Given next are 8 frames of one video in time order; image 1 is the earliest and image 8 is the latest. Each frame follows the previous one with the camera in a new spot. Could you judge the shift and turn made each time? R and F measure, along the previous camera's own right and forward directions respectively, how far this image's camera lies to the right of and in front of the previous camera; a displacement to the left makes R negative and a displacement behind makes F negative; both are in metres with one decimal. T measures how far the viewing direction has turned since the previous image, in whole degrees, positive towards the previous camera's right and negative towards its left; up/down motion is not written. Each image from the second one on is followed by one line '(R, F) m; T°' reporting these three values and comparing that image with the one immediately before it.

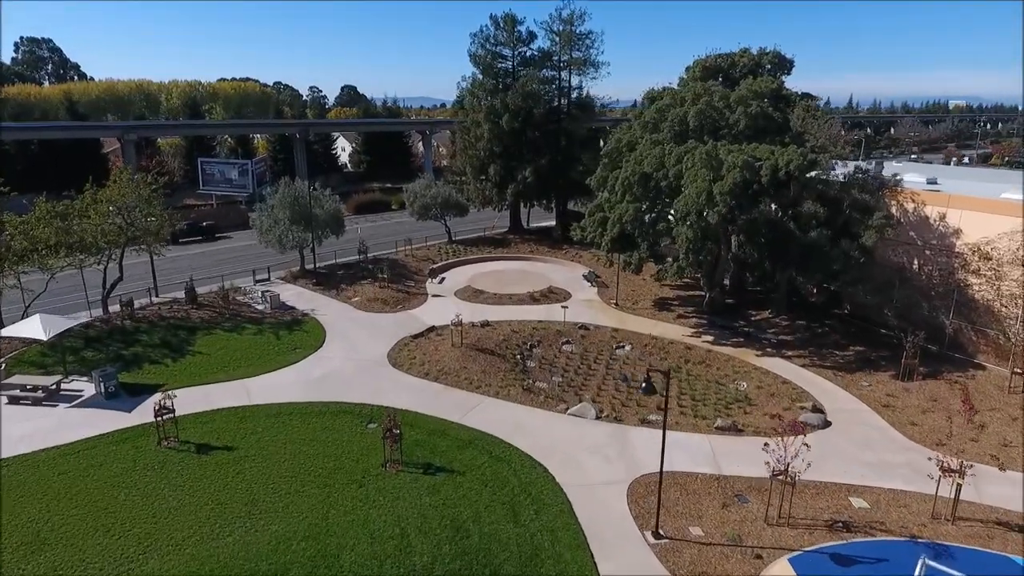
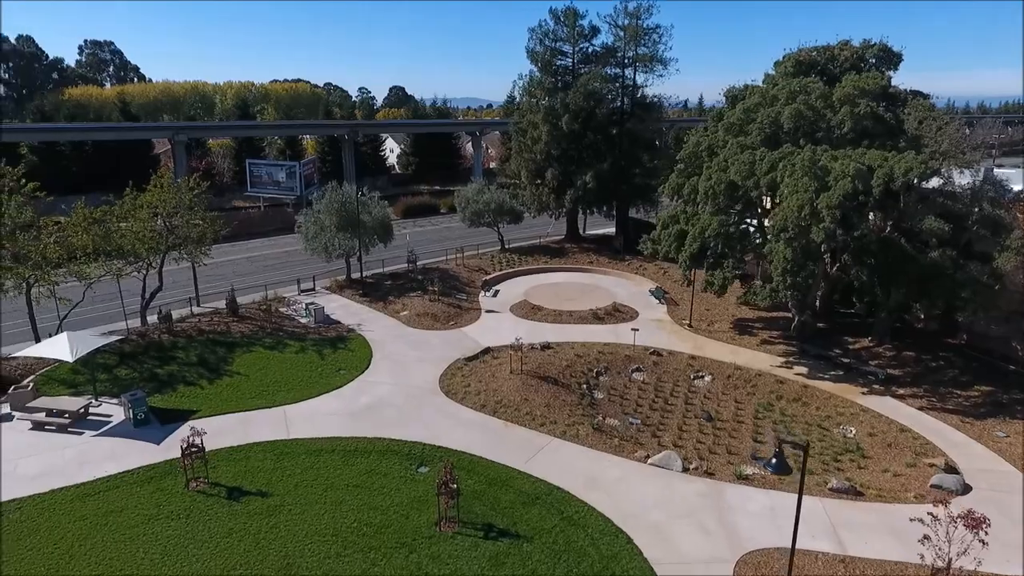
(-0.8, +2.4) m; -4°
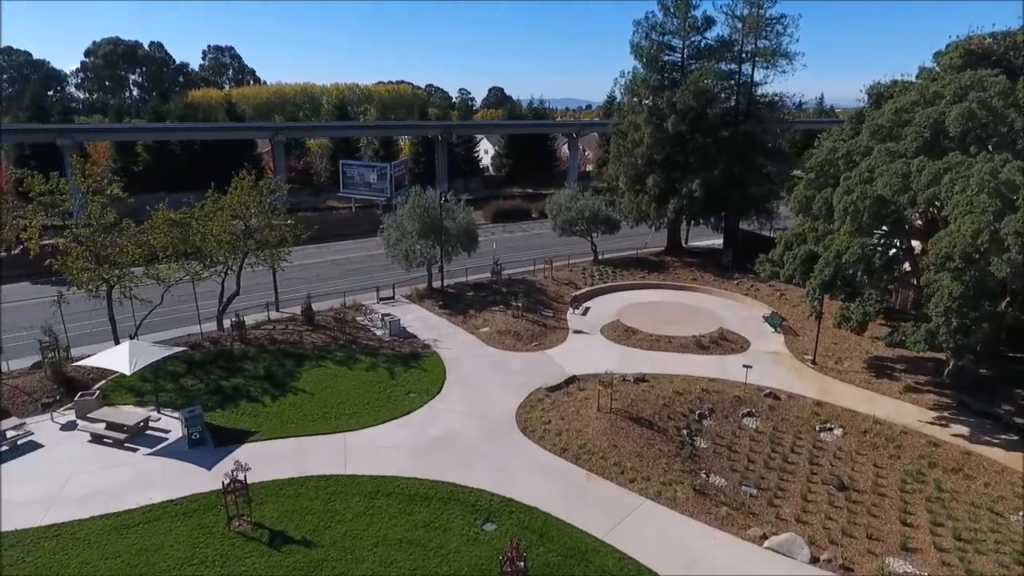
(0.0, +2.5) m; -8°
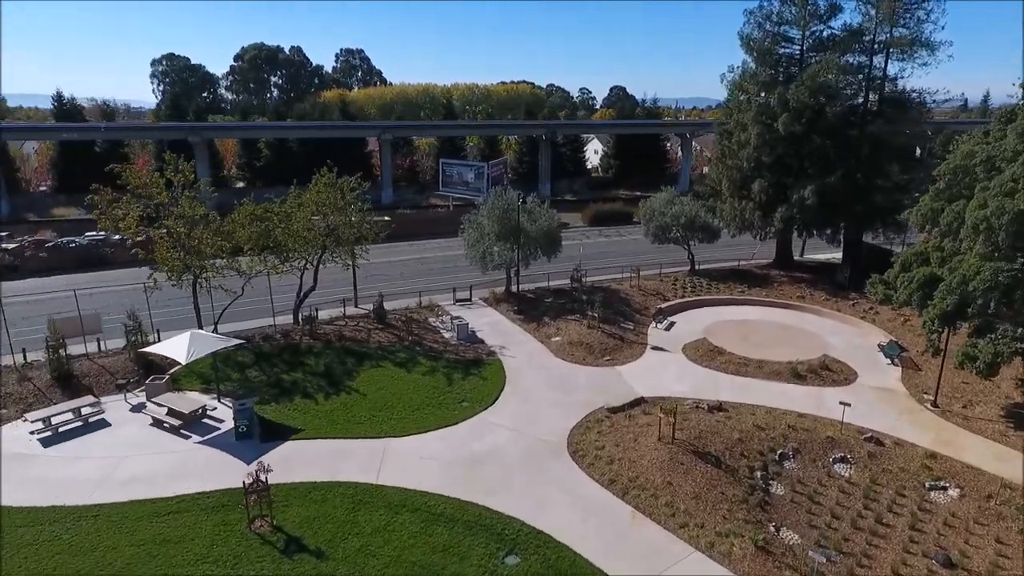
(+1.5, +1.3) m; -11°
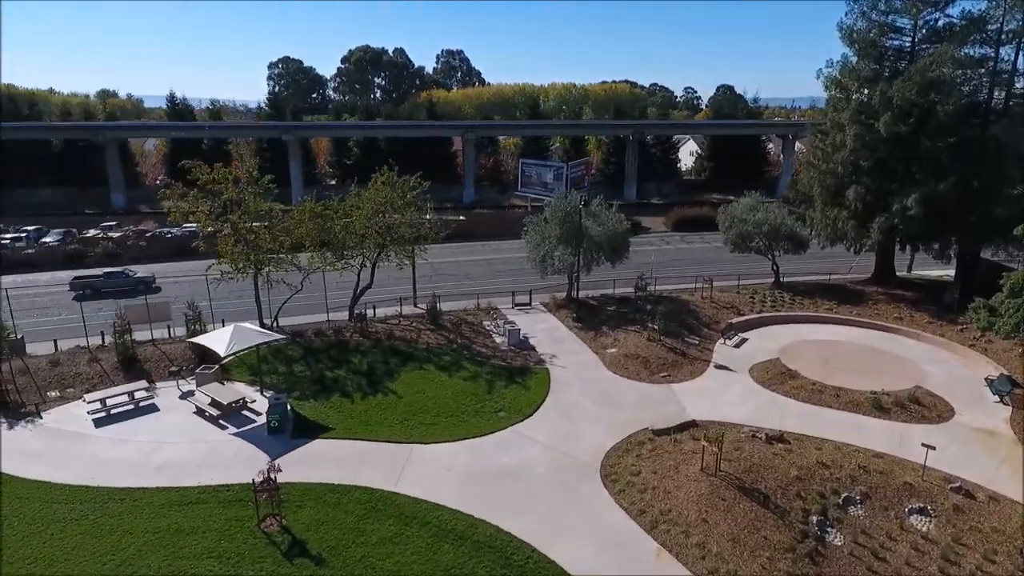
(+1.5, +1.0) m; -9°
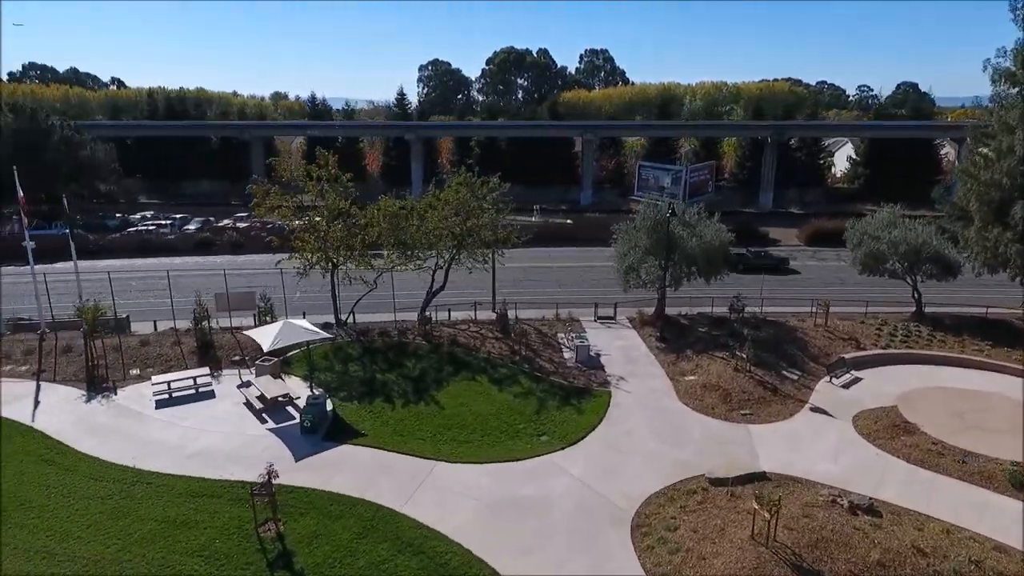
(+2.4, +1.6) m; -13°
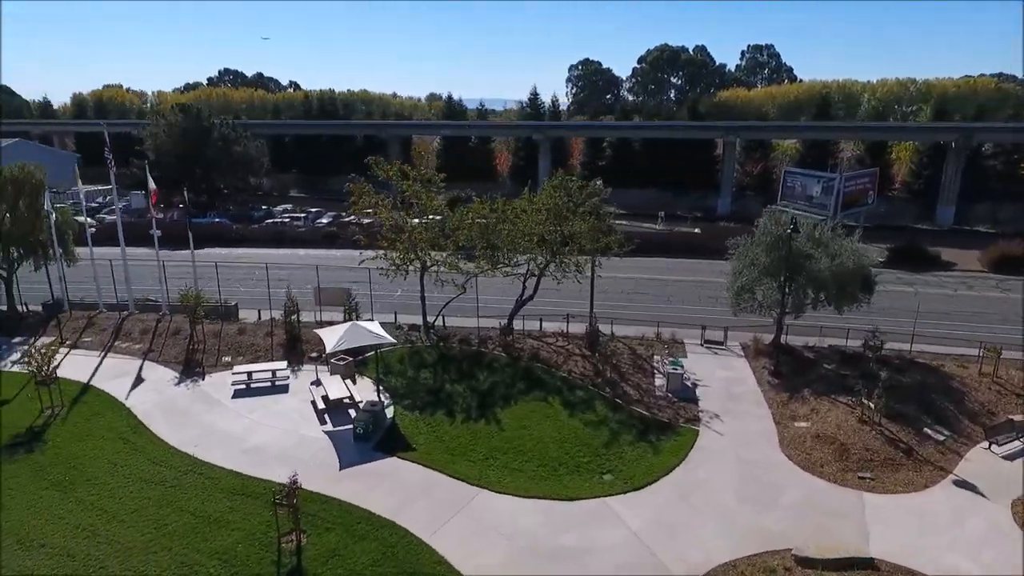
(+1.8, +1.7) m; -13°
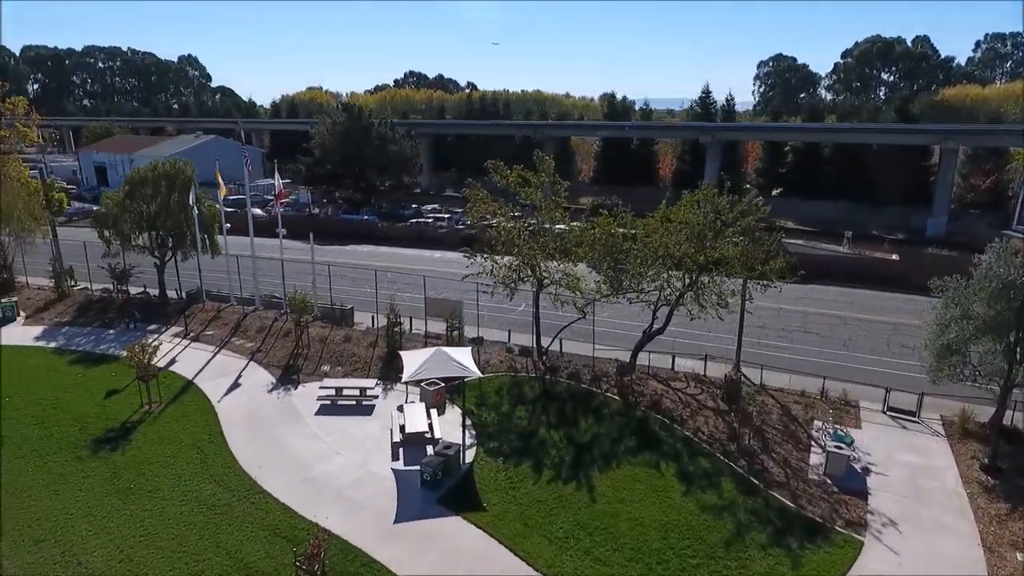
(+1.2, +3.0) m; -15°
